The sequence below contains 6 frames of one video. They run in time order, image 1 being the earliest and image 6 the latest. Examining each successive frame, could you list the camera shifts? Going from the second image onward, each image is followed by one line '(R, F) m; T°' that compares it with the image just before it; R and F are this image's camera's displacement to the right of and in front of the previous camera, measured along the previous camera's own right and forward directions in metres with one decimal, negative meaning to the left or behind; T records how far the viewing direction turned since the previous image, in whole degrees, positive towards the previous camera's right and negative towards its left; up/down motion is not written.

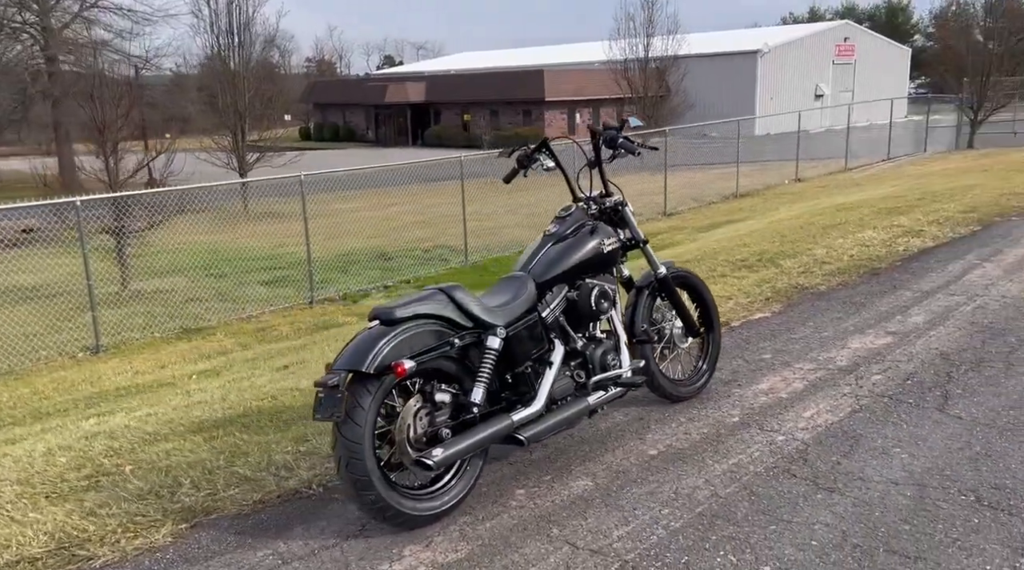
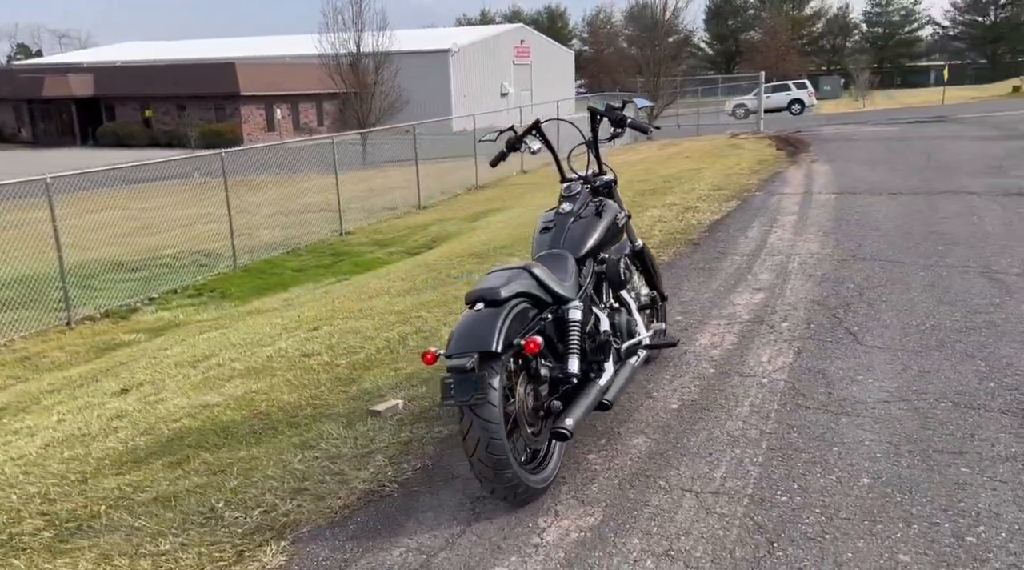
(-1.9, +0.3) m; +23°
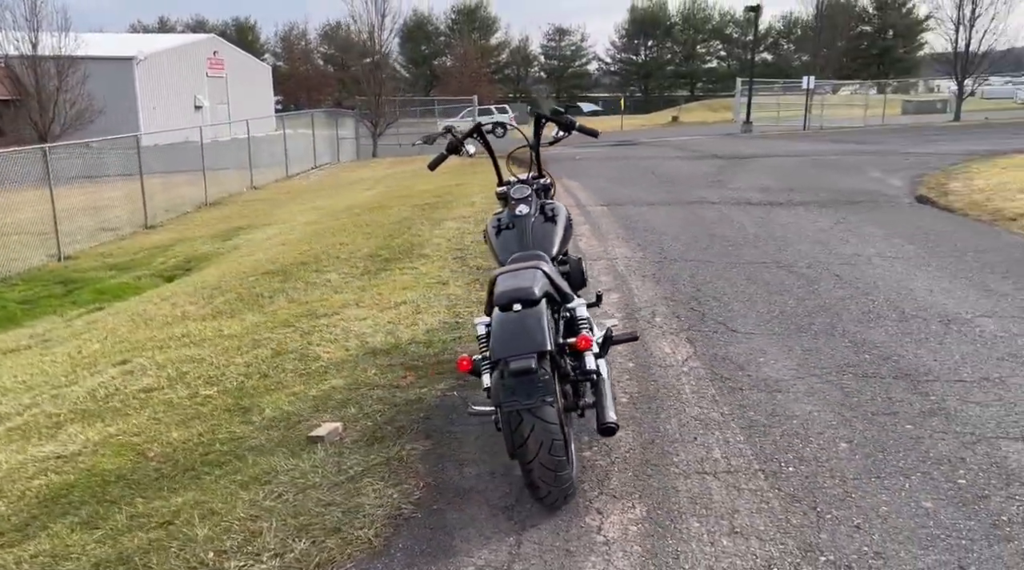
(-1.5, +0.4) m; +22°
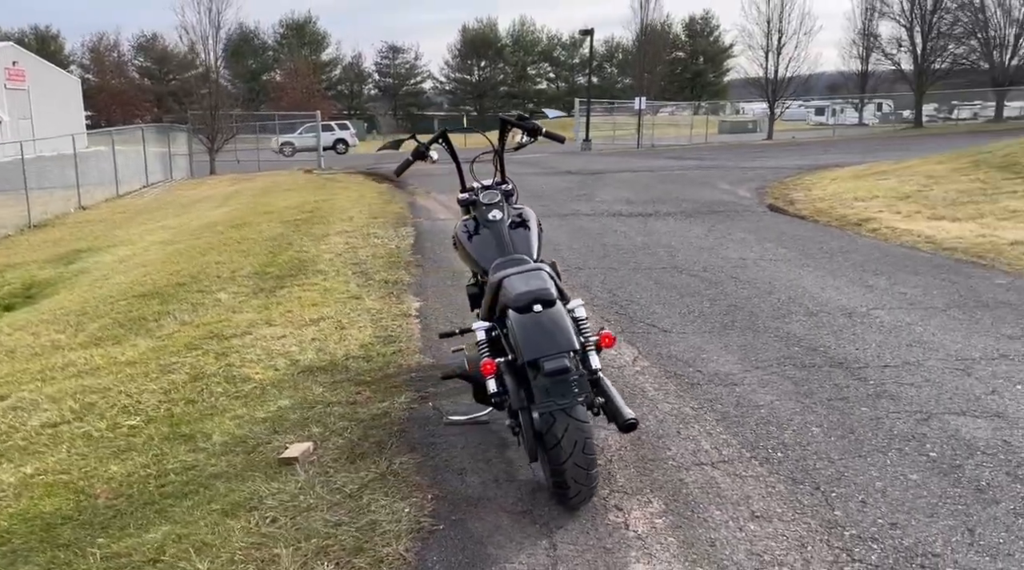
(-0.8, +0.1) m; +12°
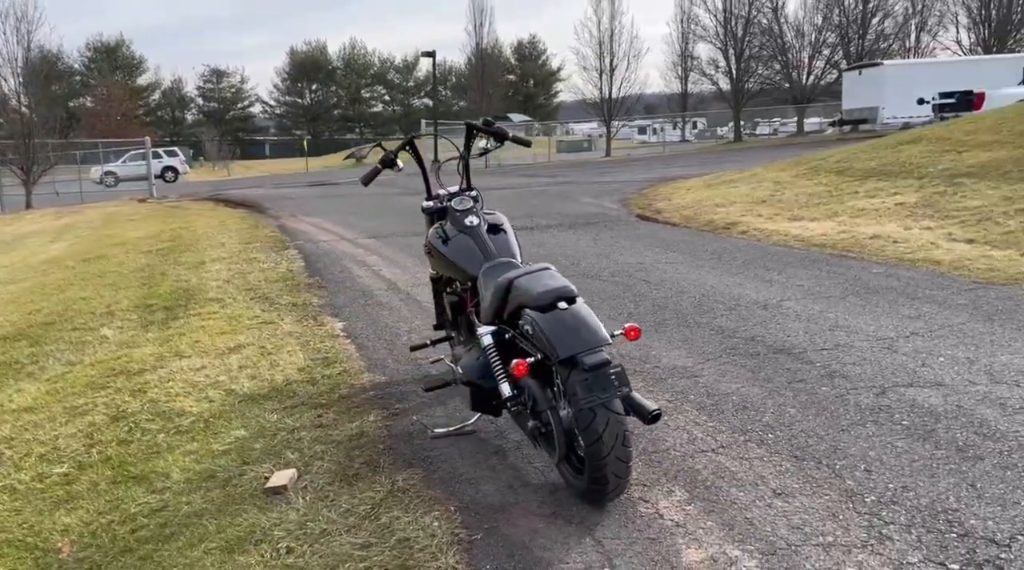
(-0.9, +0.1) m; +12°
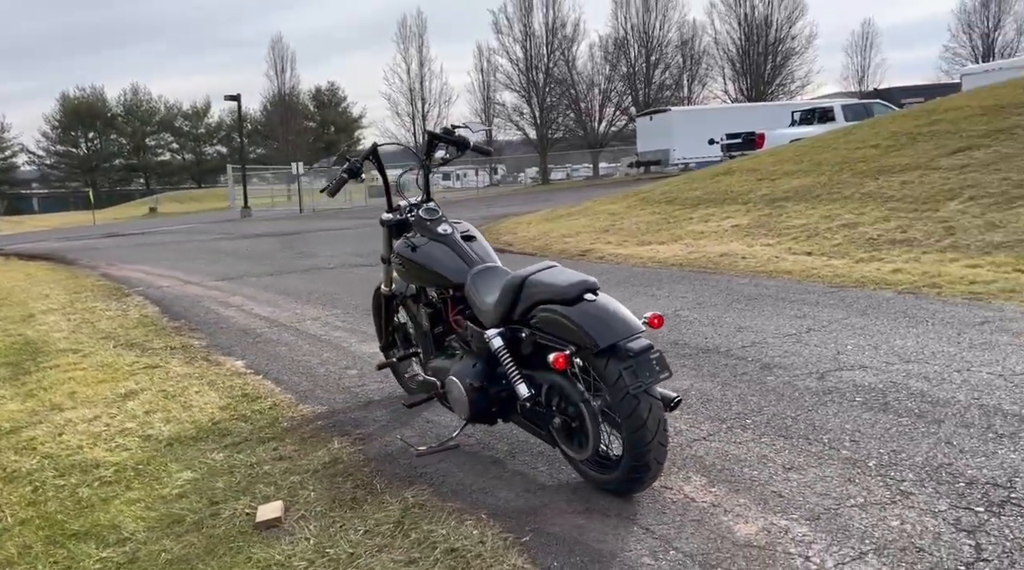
(-1.0, +0.2) m; +14°
